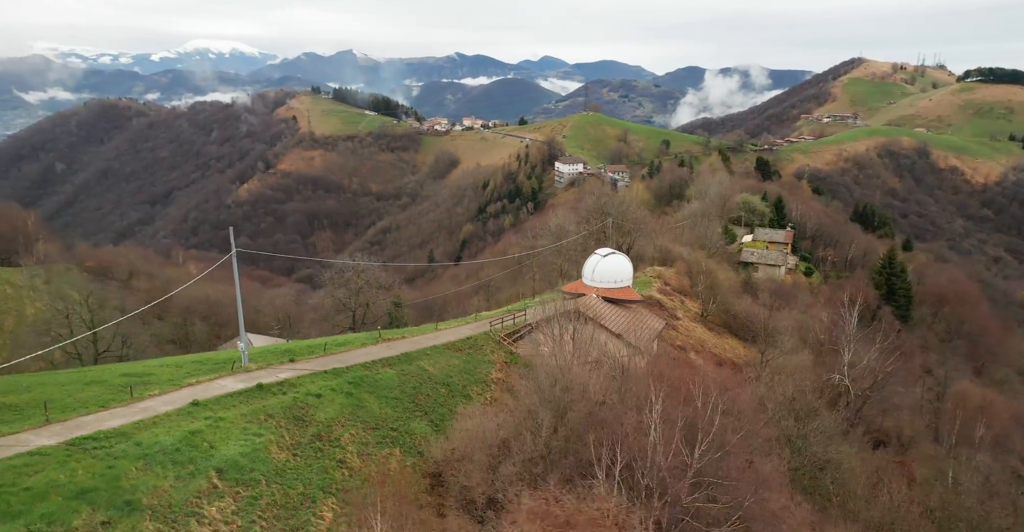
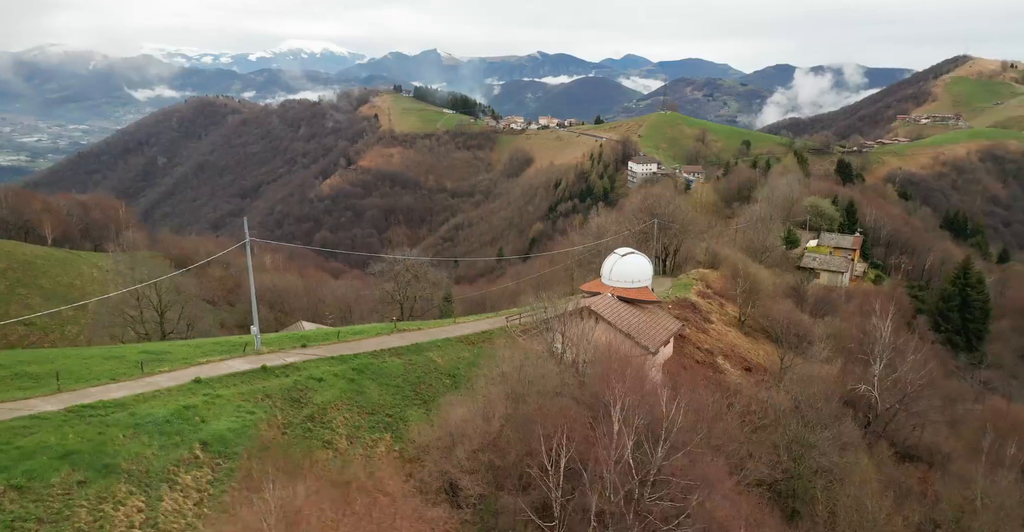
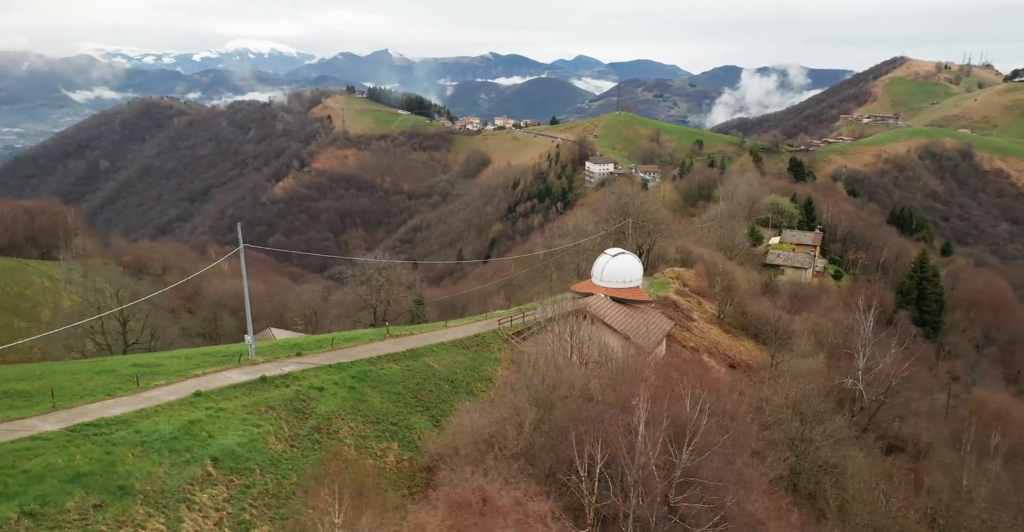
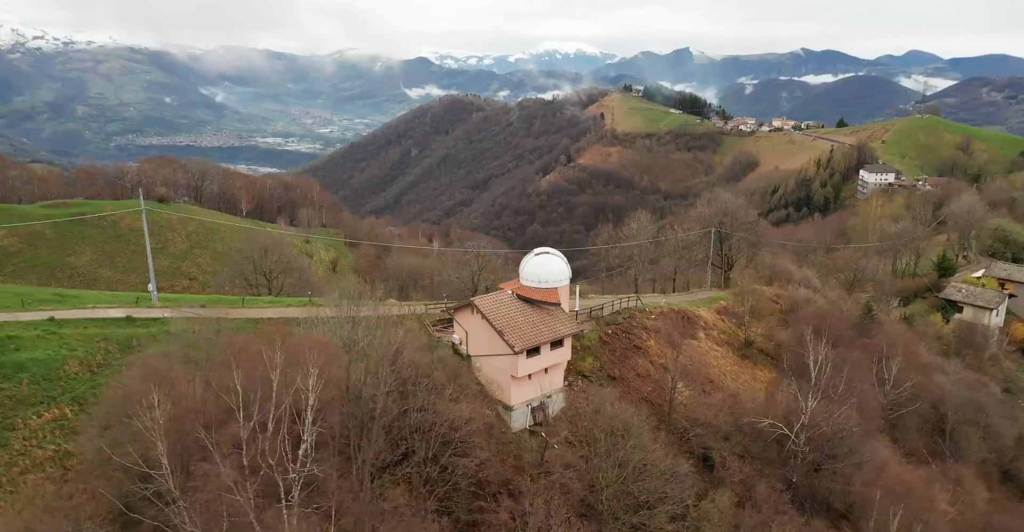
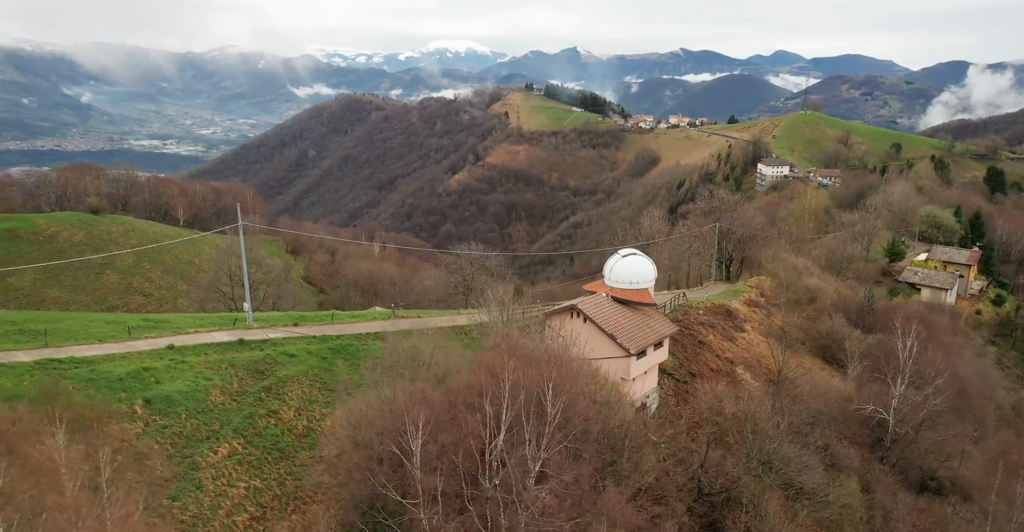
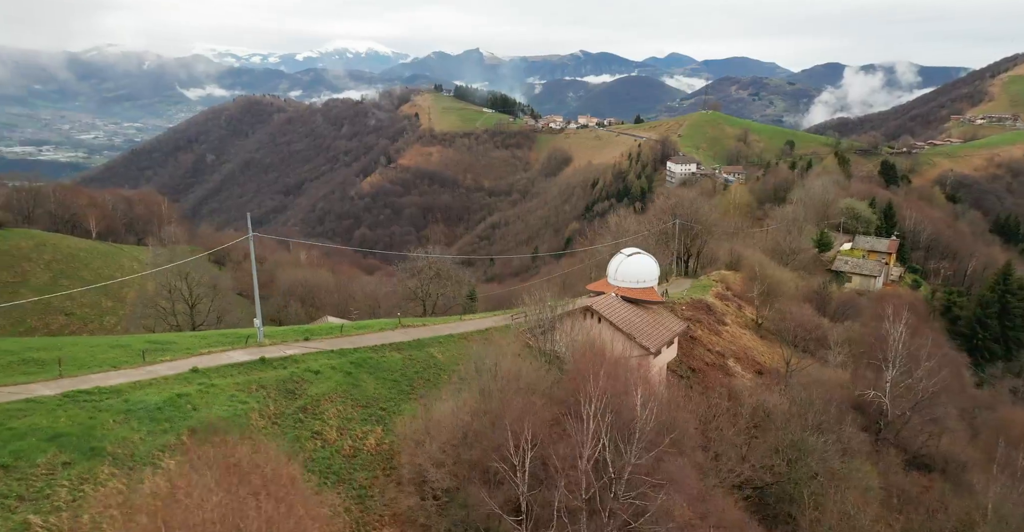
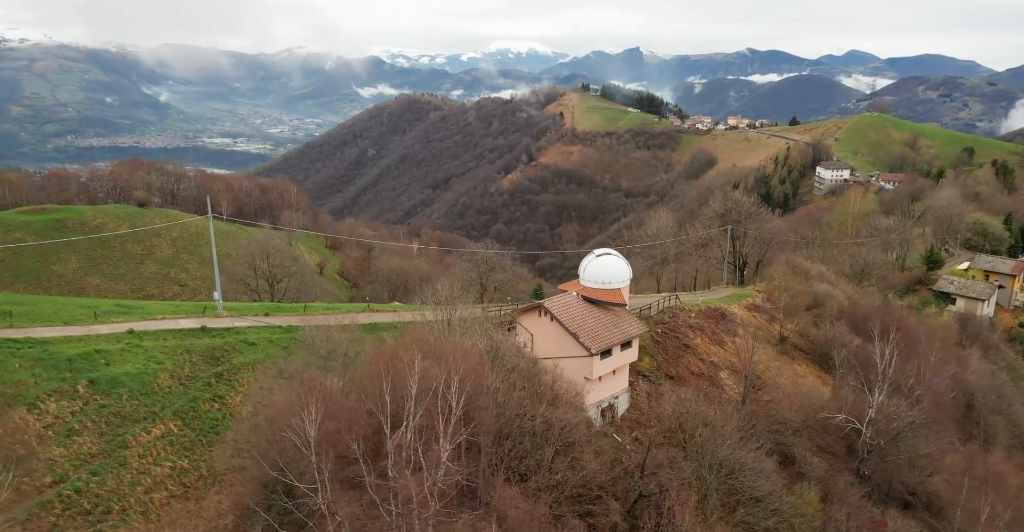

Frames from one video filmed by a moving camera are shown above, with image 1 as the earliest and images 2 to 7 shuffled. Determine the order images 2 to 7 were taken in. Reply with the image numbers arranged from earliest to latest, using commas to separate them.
3, 2, 6, 5, 7, 4
